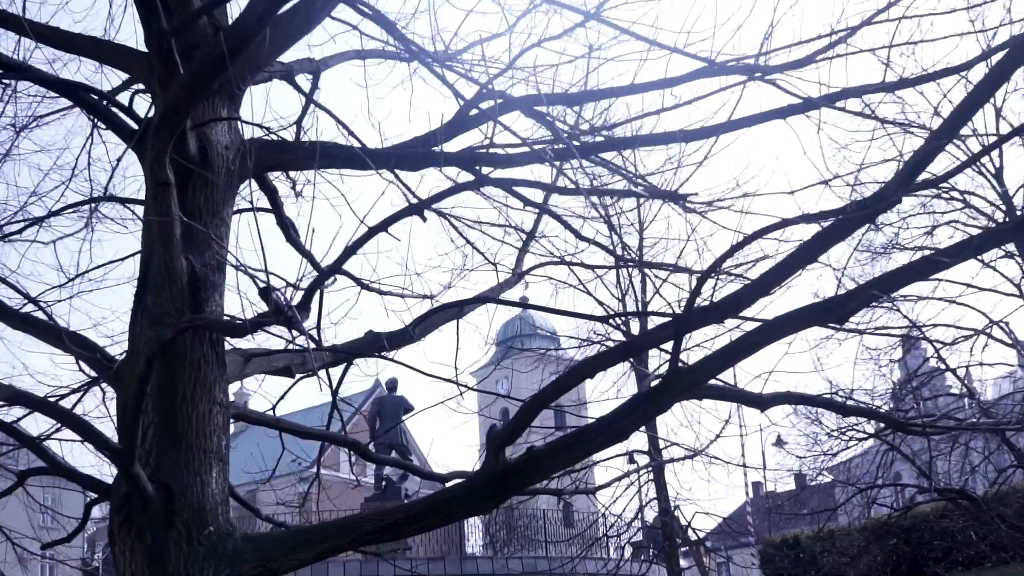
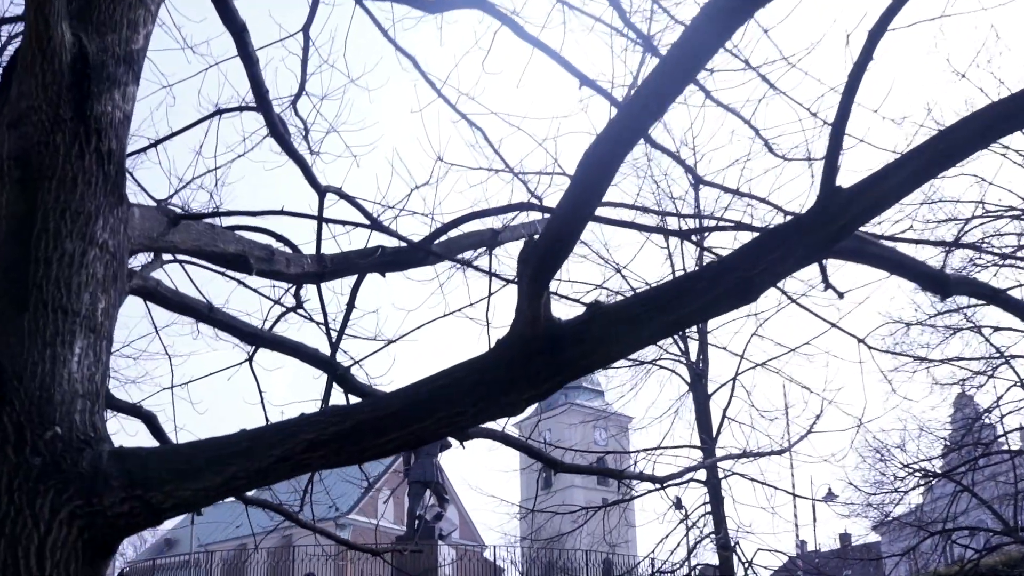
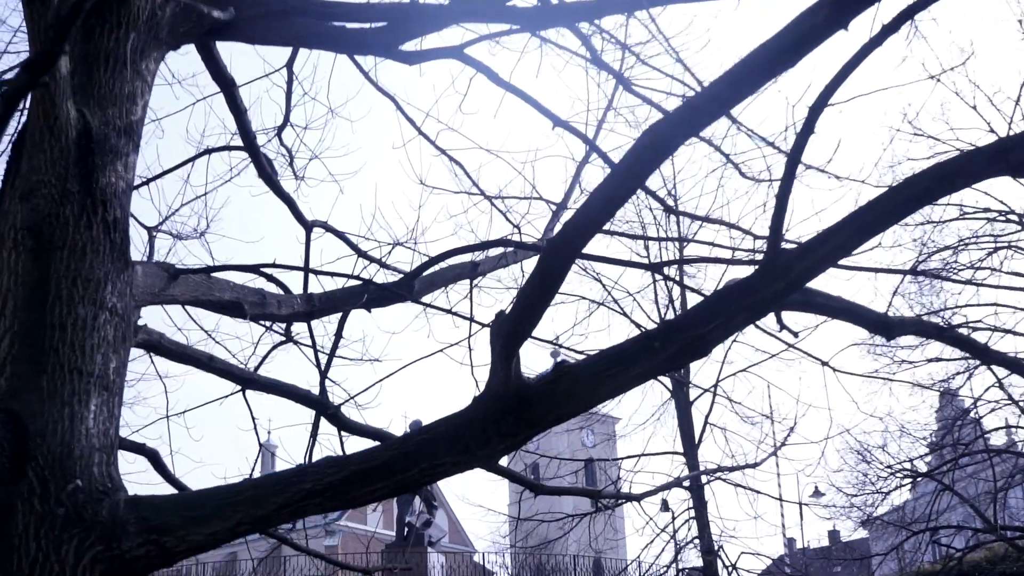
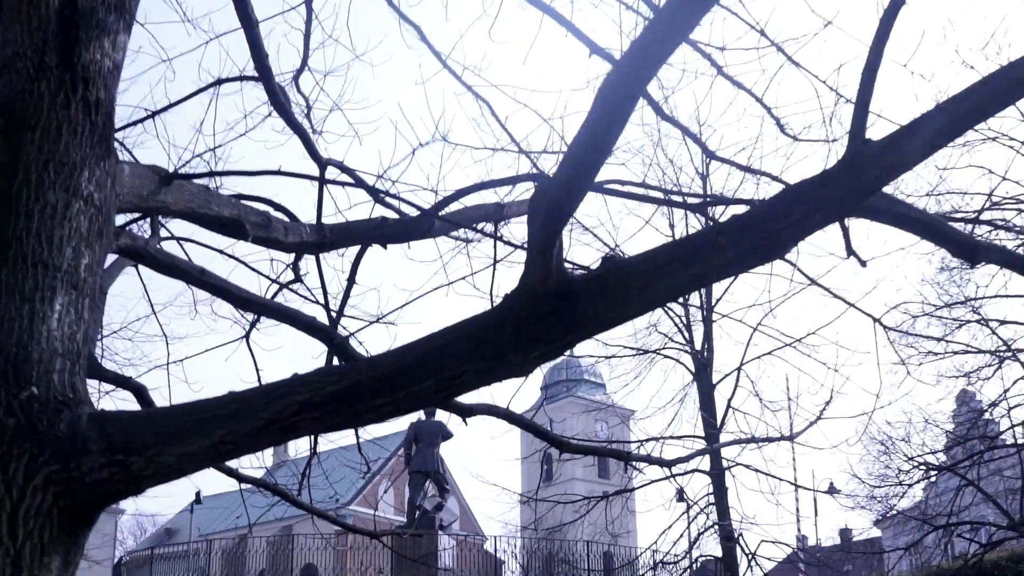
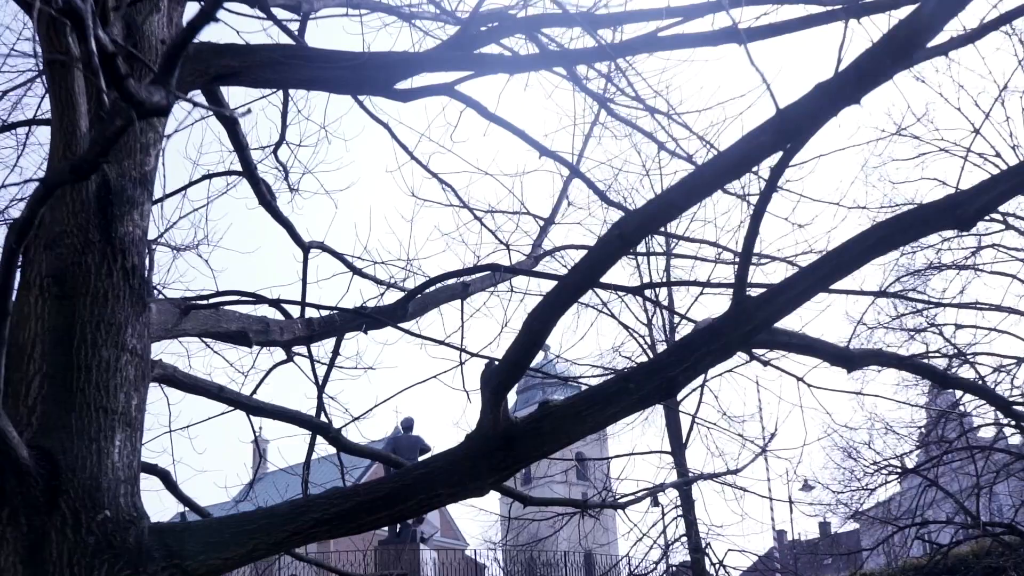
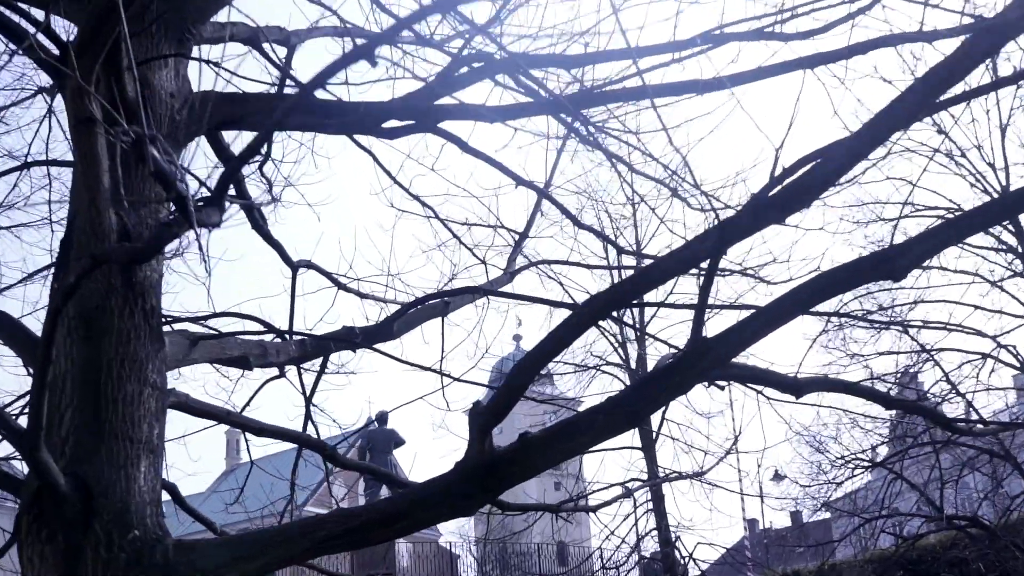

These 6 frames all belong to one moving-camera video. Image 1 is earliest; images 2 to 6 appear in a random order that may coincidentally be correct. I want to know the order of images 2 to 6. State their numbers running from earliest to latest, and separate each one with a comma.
6, 5, 3, 2, 4
